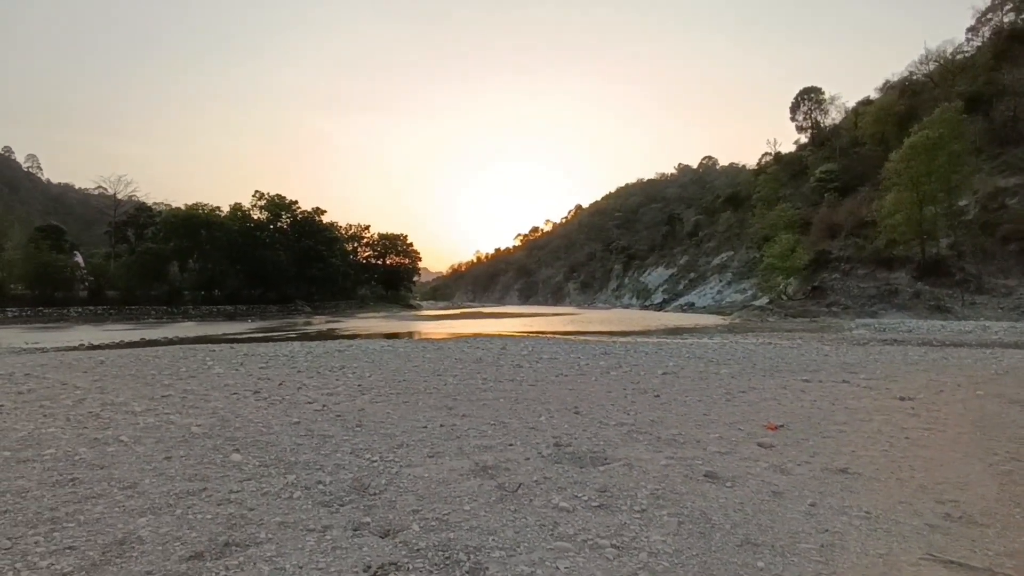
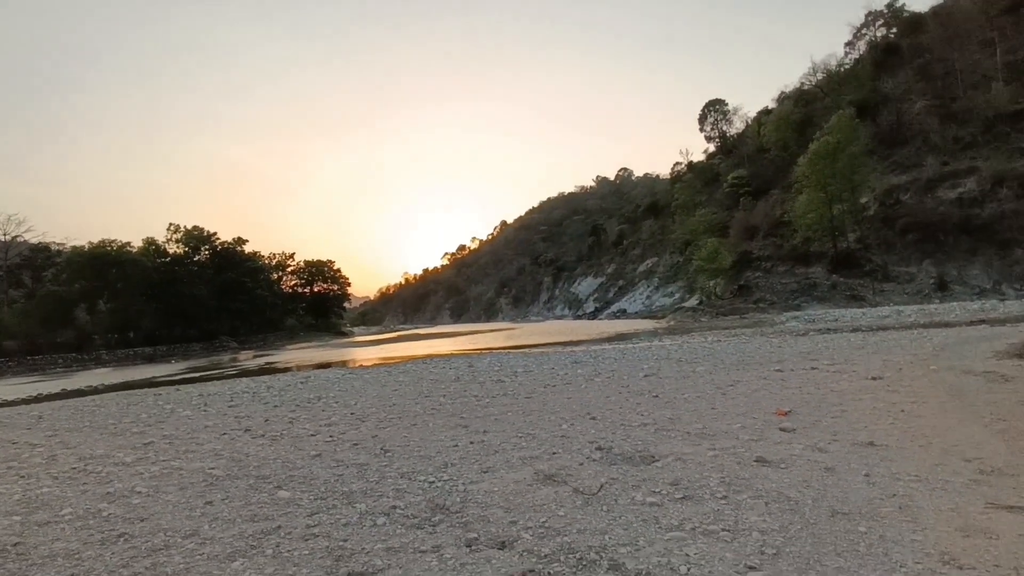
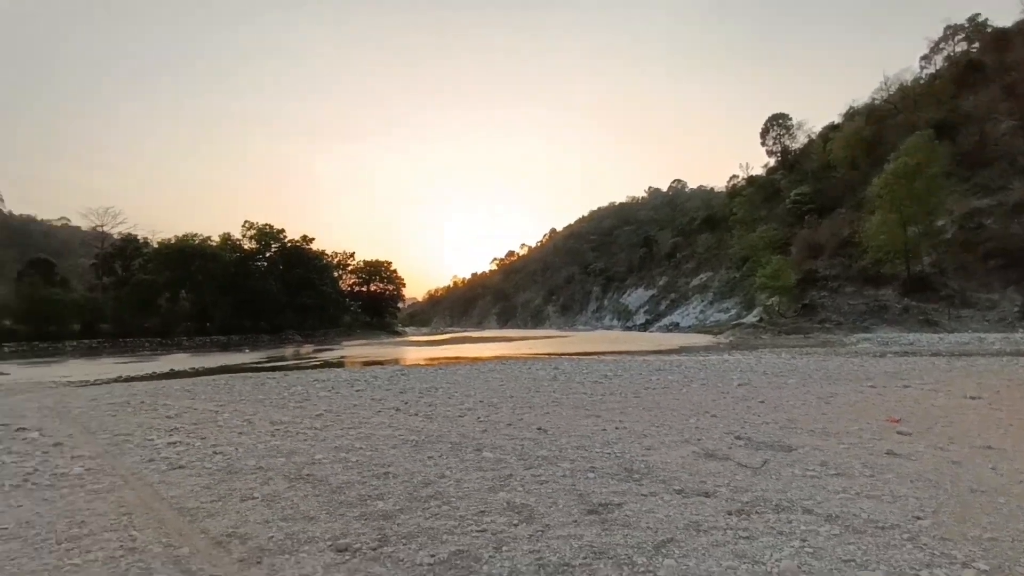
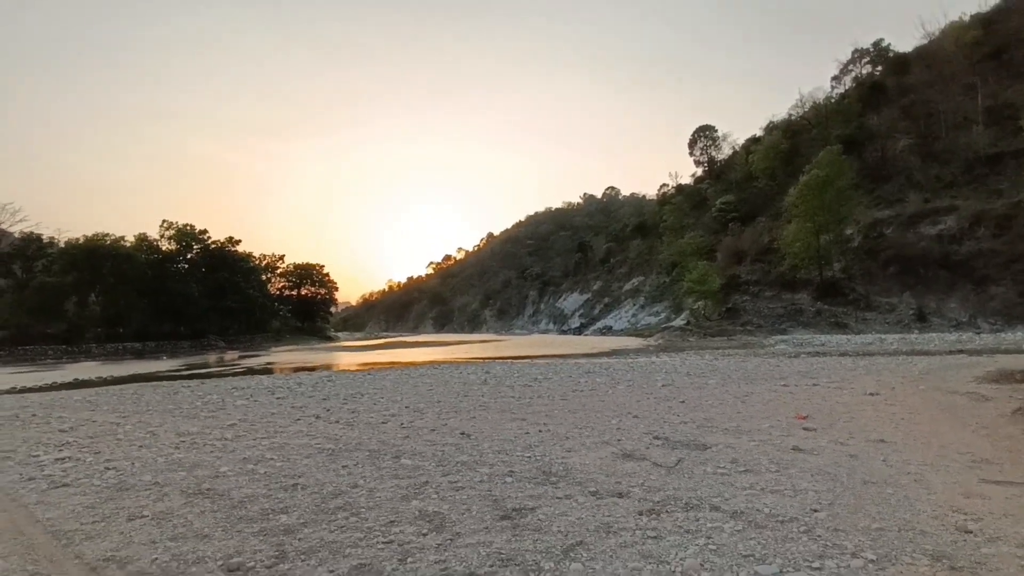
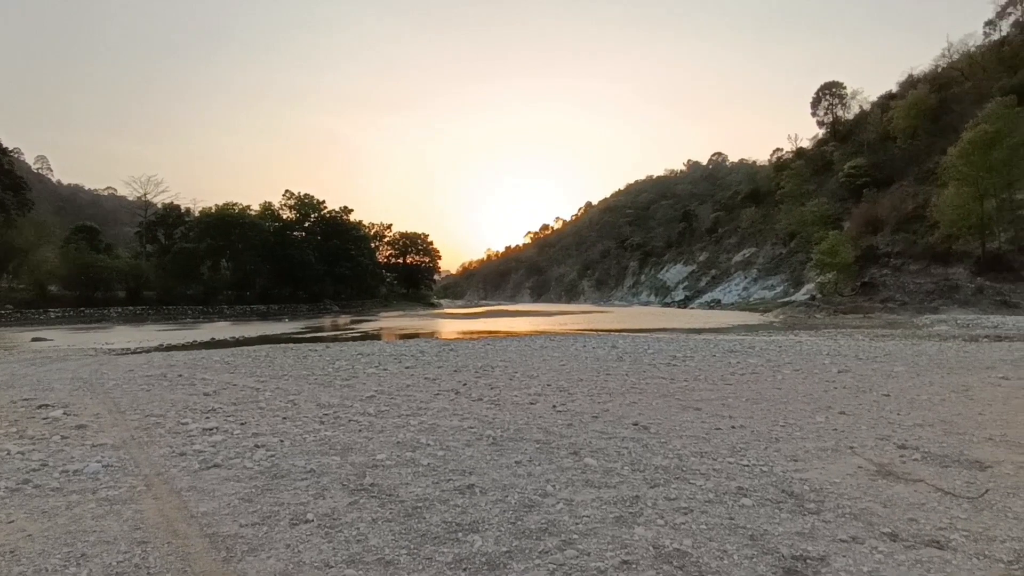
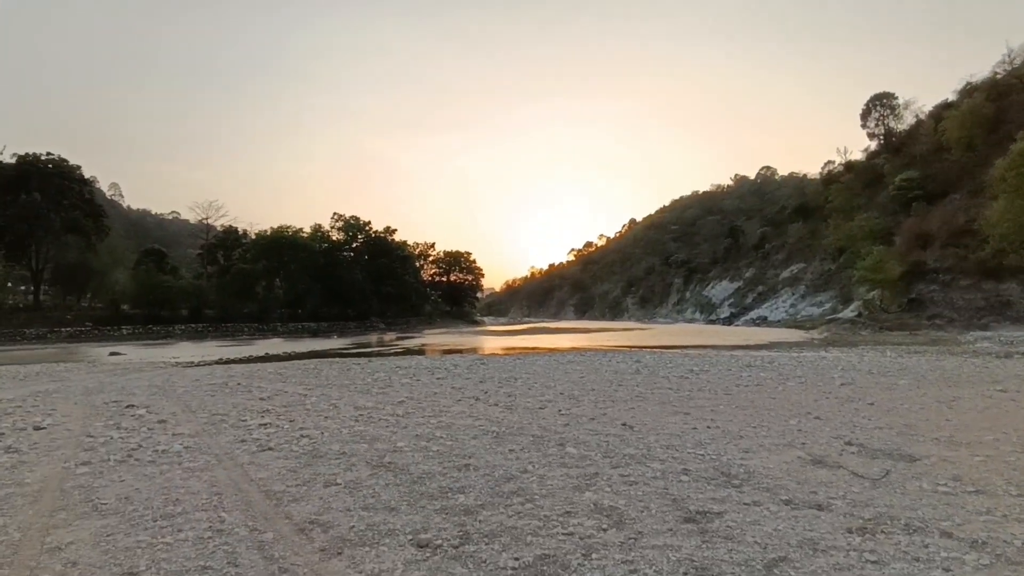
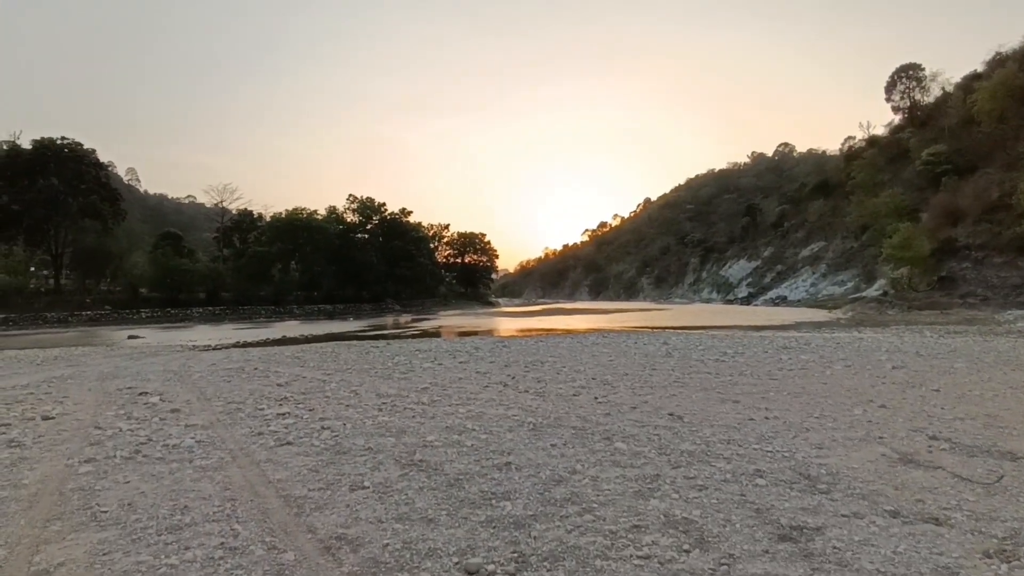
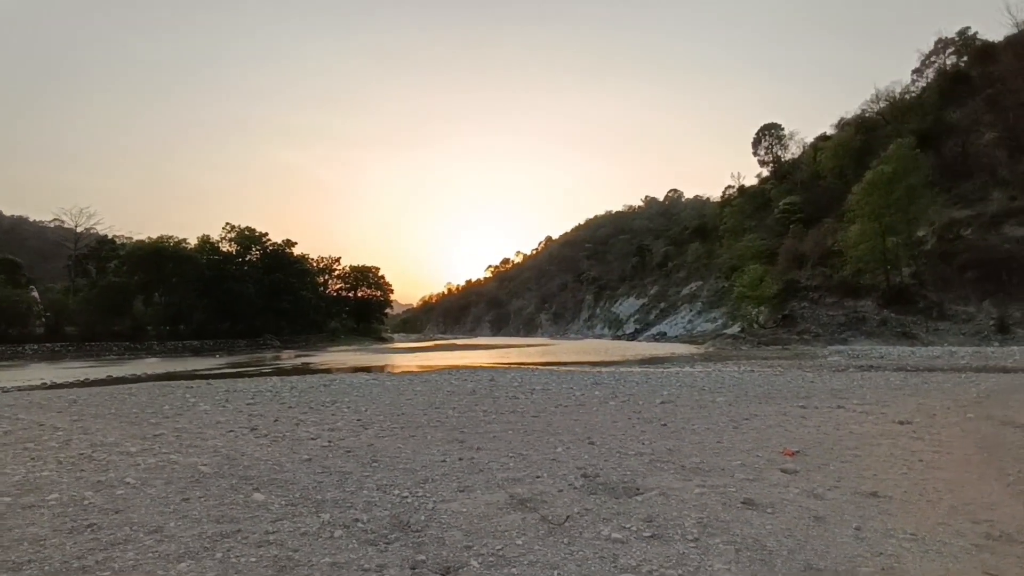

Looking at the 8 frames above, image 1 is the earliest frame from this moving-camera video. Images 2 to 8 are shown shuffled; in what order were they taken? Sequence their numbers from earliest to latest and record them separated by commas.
8, 2, 4, 3, 6, 7, 5
